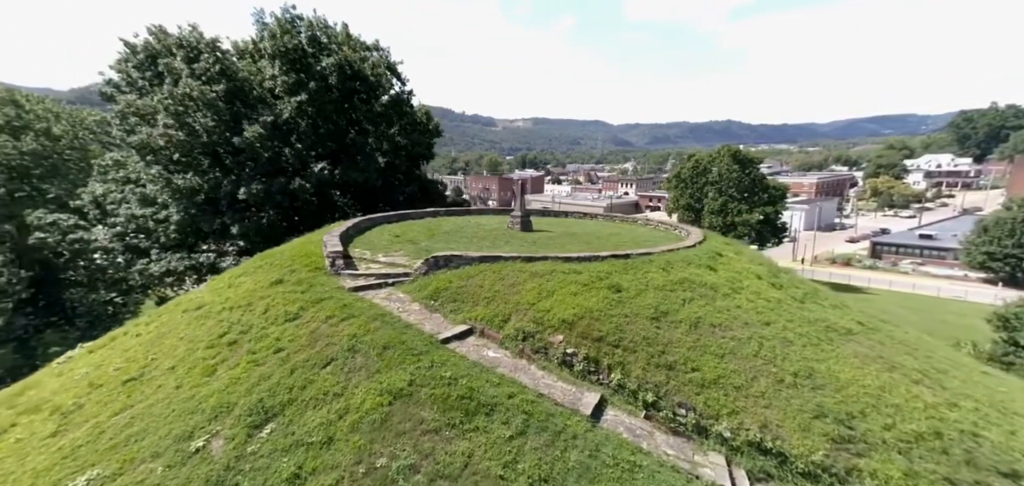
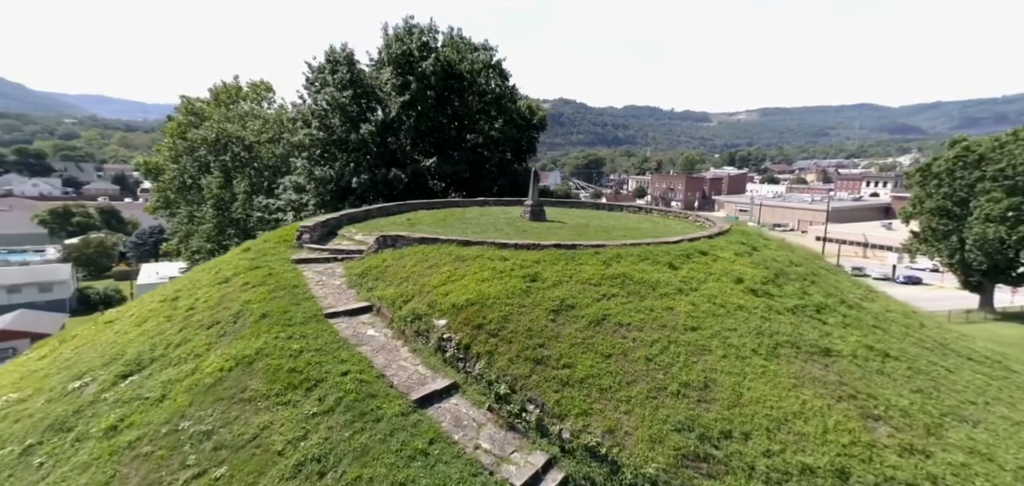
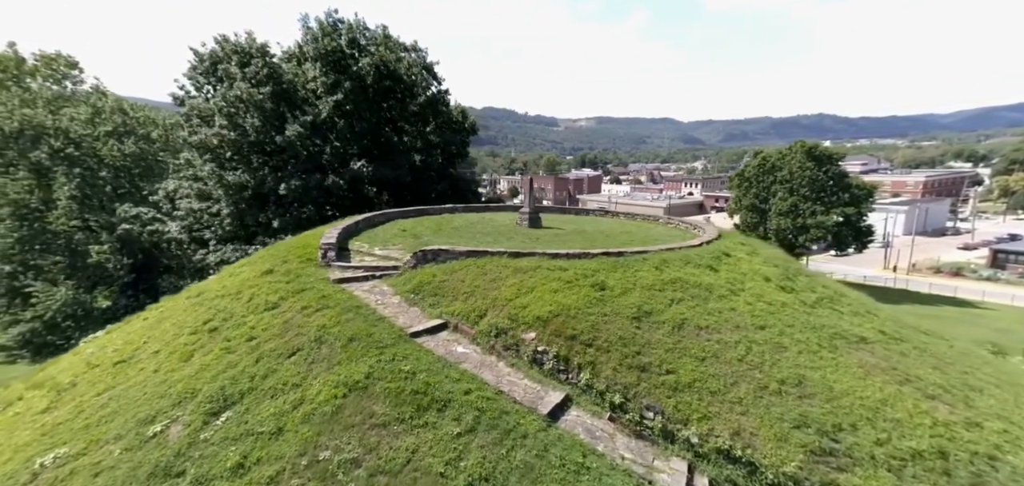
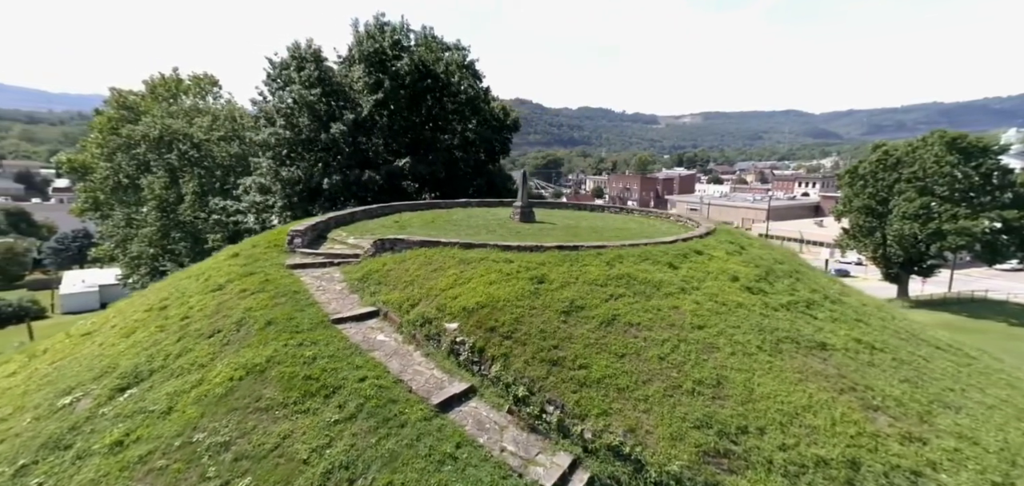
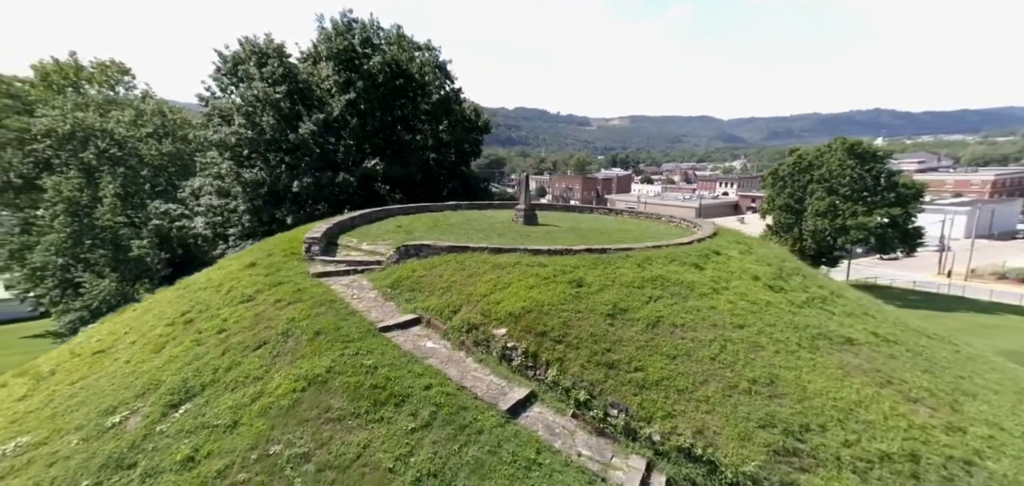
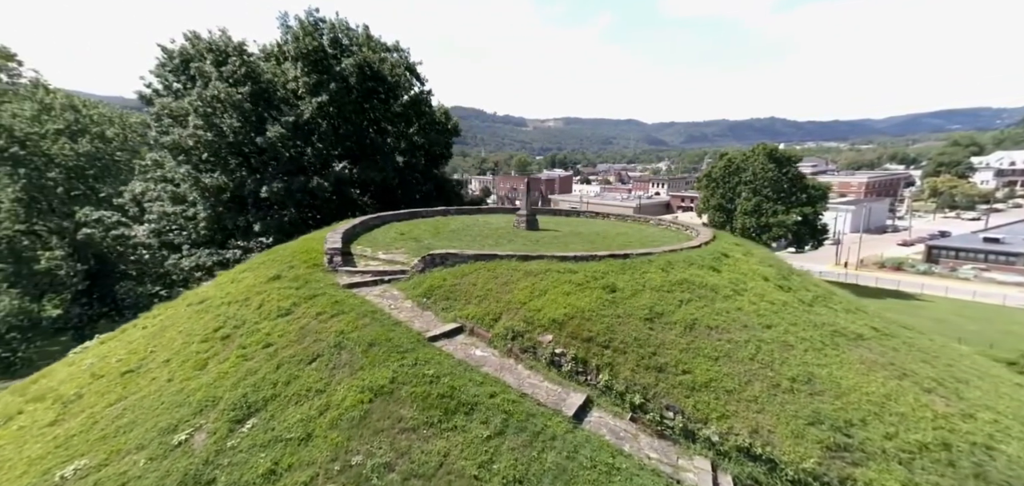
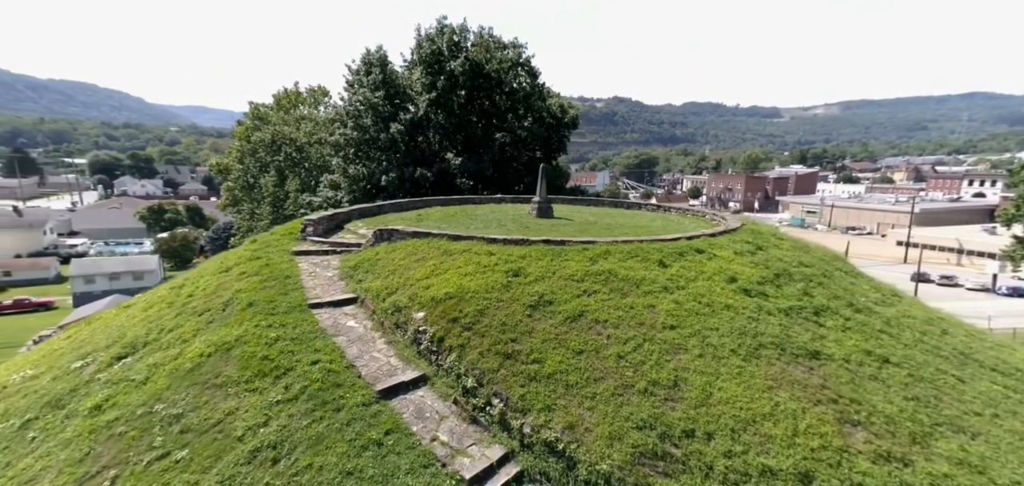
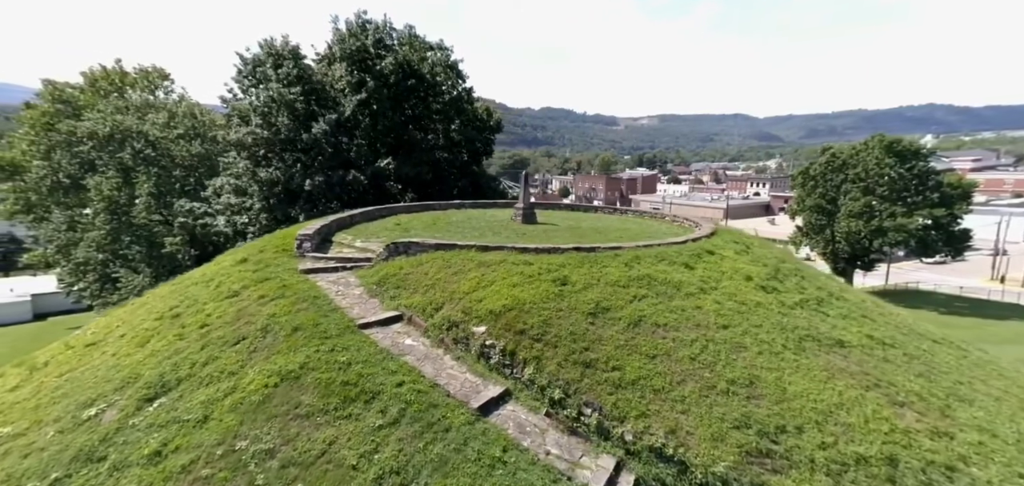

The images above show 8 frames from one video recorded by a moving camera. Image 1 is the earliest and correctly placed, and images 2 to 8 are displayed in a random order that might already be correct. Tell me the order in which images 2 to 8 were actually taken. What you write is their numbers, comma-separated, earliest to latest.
6, 3, 5, 8, 4, 2, 7
